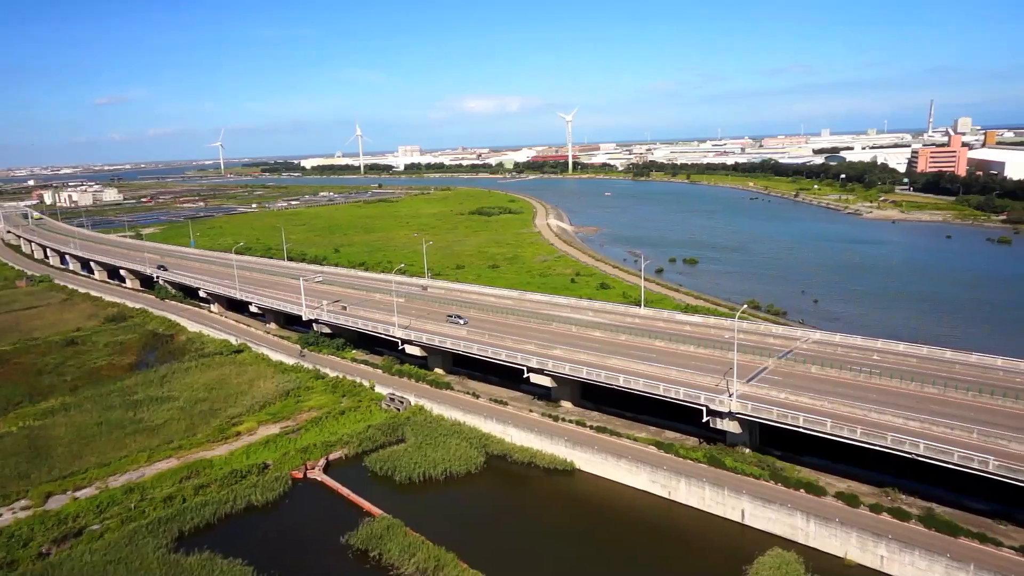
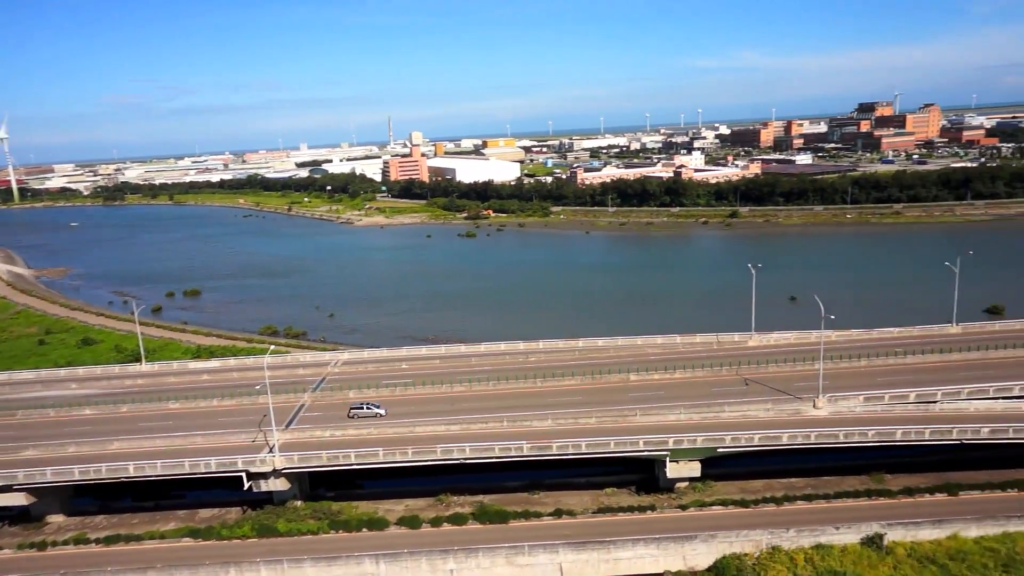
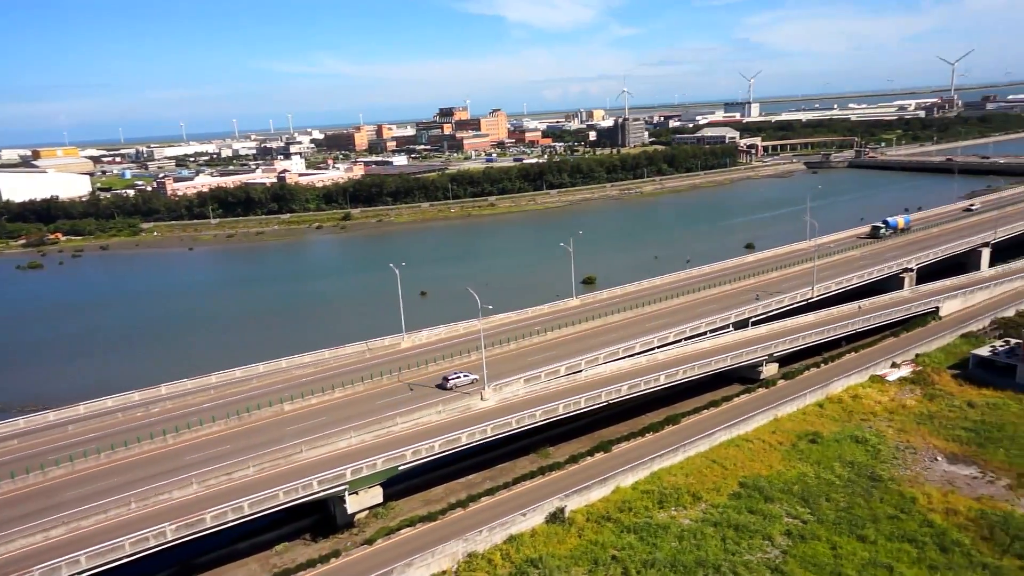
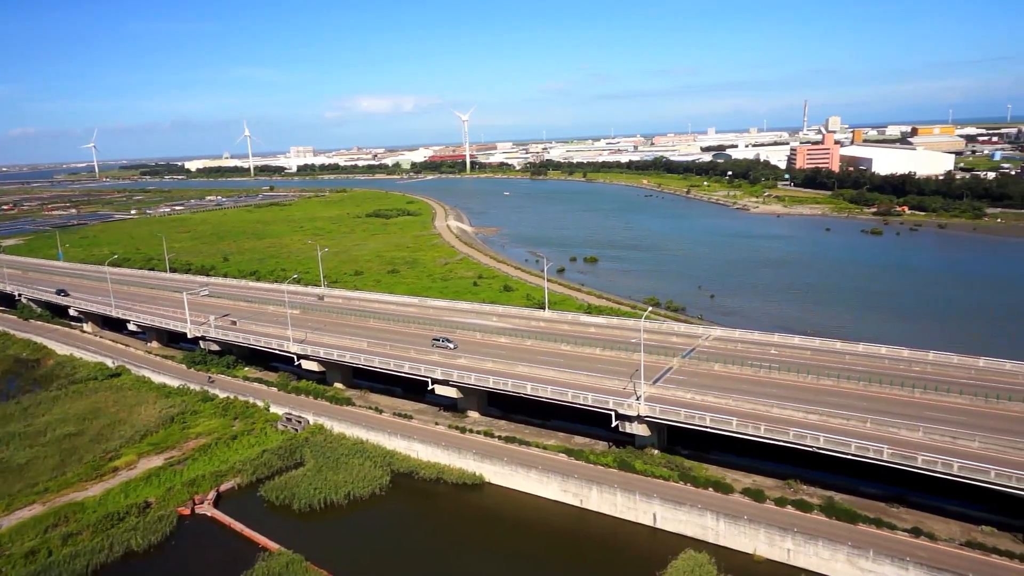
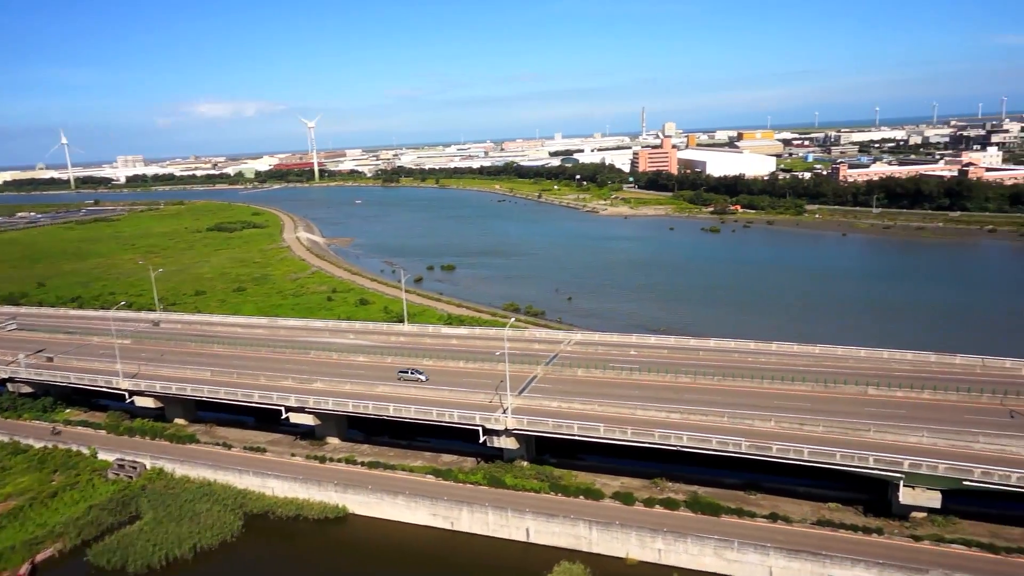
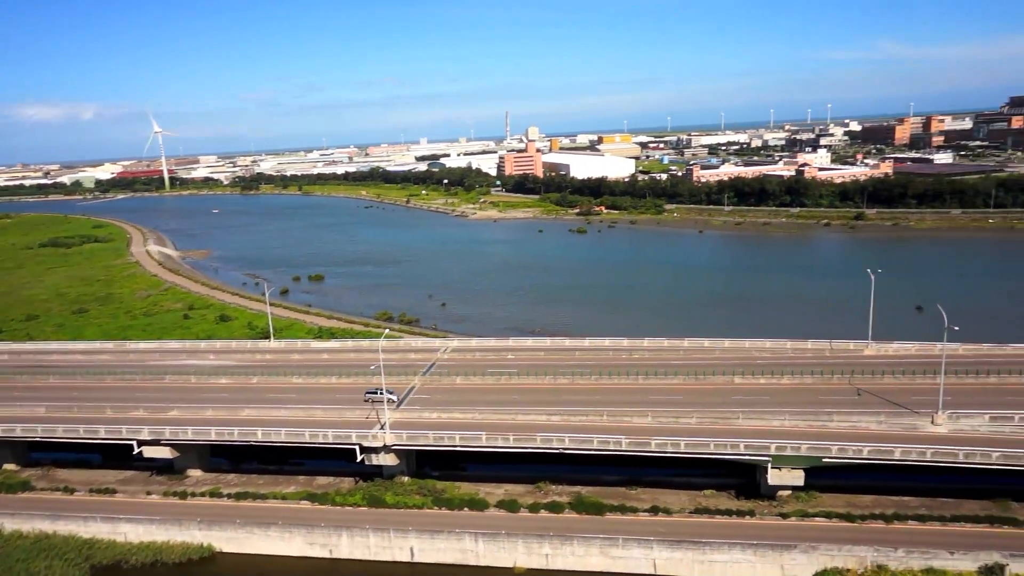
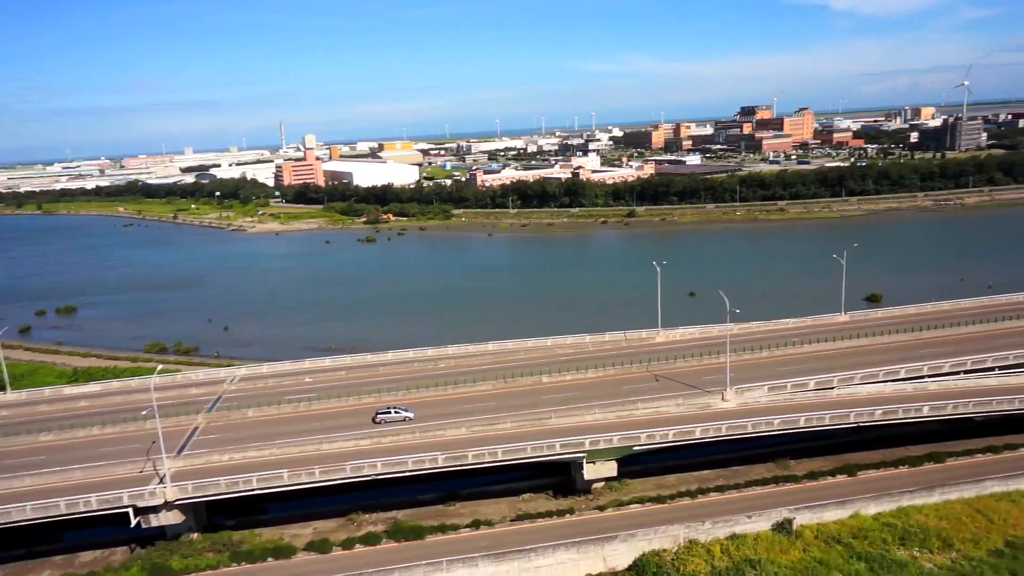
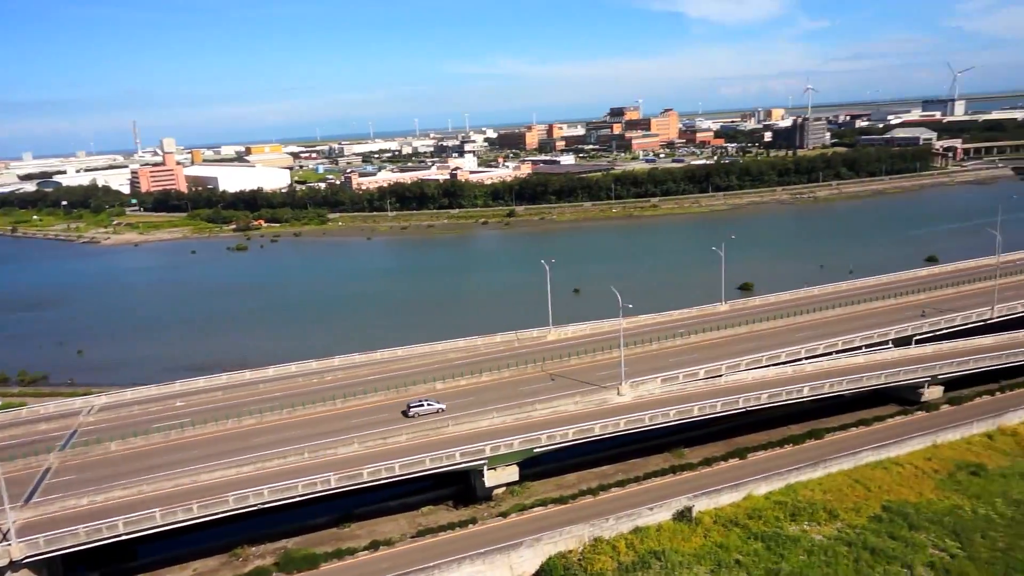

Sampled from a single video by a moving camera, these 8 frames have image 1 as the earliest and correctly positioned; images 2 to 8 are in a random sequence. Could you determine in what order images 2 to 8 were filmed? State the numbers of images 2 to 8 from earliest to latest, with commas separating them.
4, 5, 6, 2, 7, 8, 3
